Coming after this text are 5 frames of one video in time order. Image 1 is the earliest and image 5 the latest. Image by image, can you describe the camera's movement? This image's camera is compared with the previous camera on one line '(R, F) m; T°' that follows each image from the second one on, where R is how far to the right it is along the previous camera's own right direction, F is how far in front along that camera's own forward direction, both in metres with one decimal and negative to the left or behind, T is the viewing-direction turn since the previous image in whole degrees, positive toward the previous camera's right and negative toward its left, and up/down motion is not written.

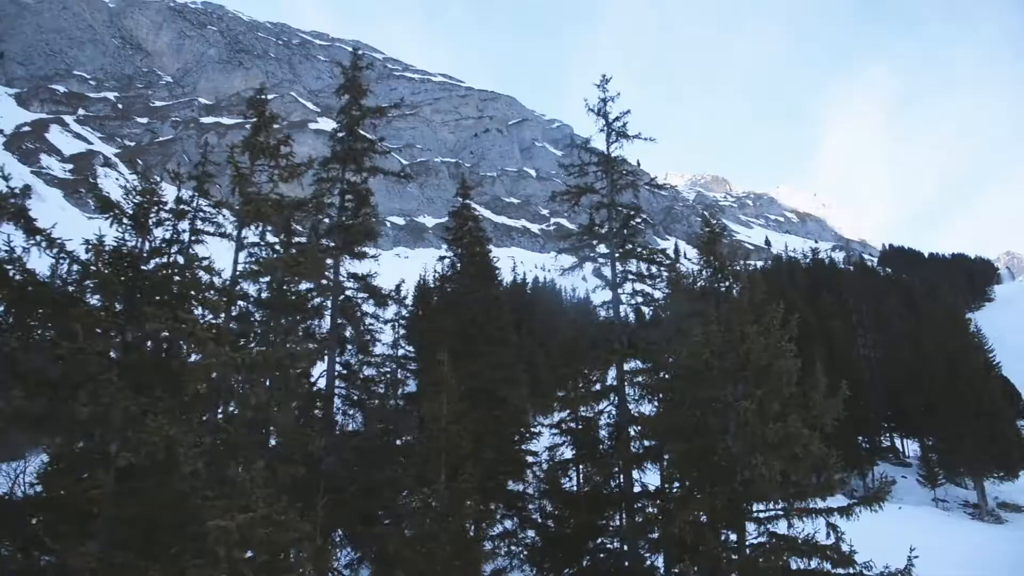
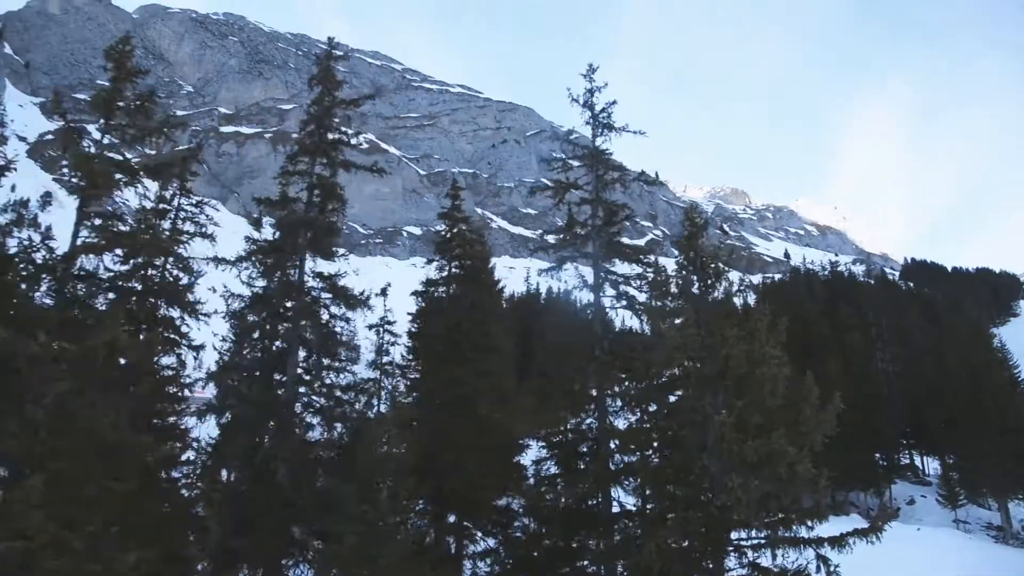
(+0.6, +0.6) m; -1°
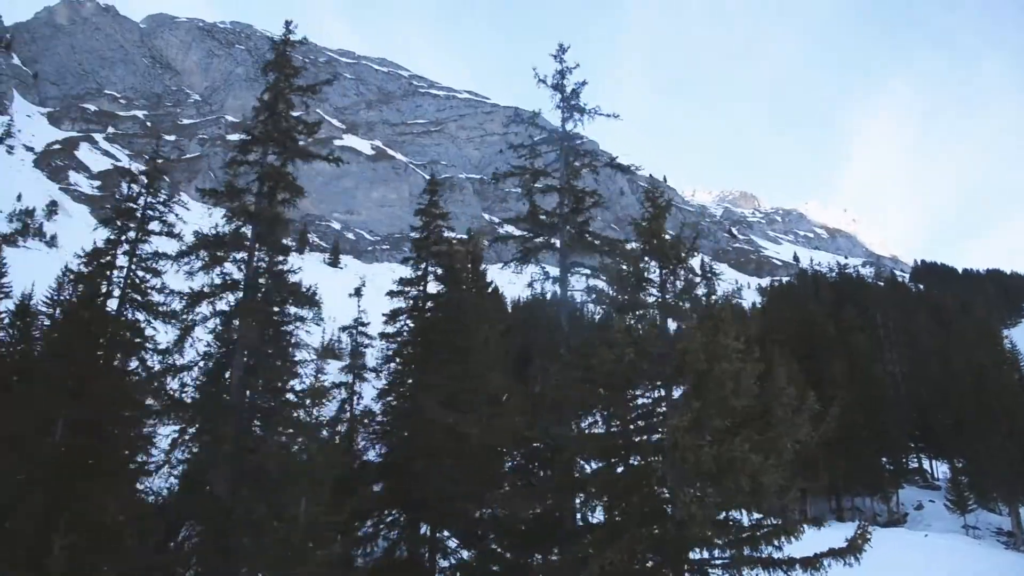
(+0.6, +0.6) m; -1°
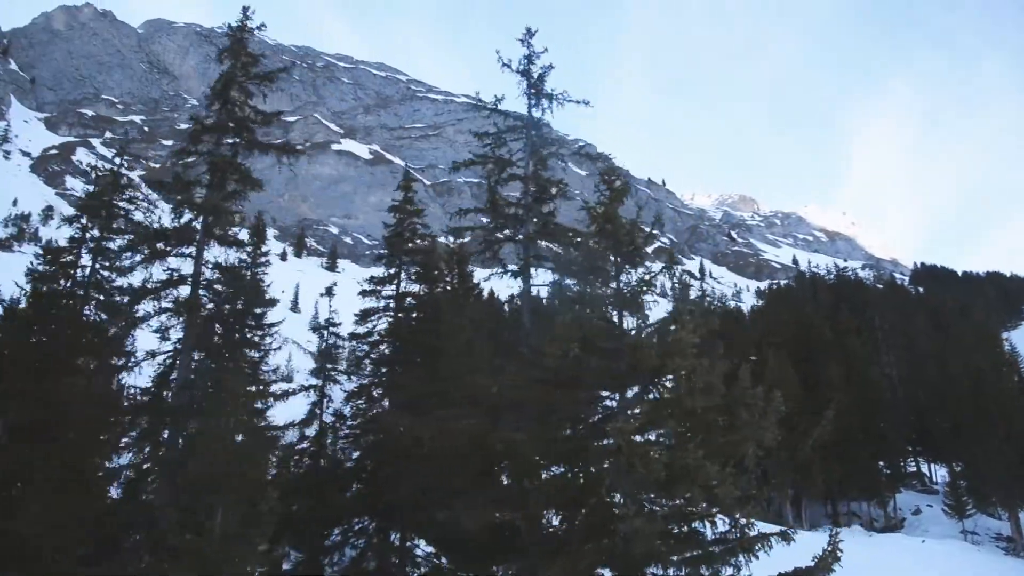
(+0.5, +0.5) m; 0°
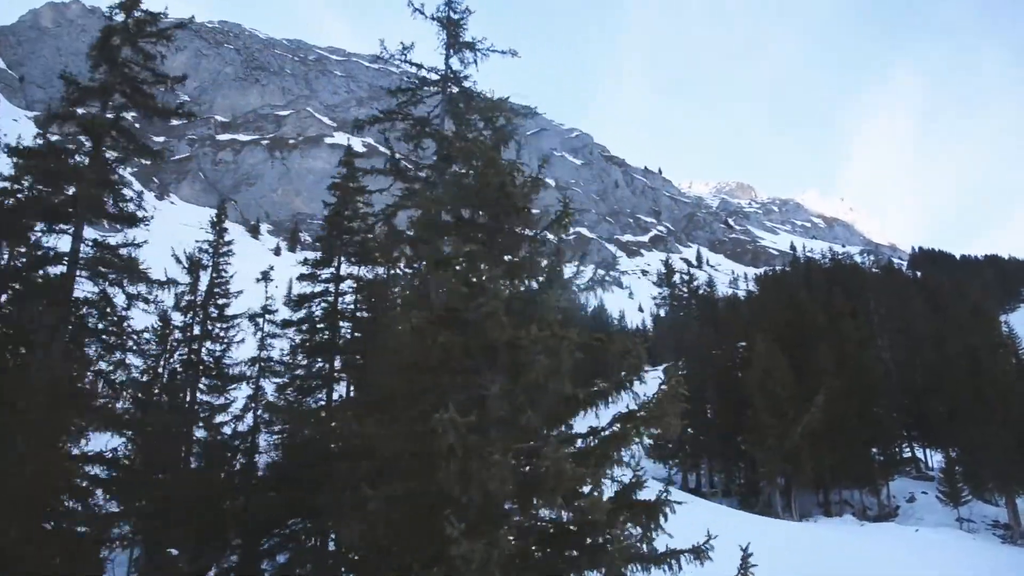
(+0.9, +1.0) m; 0°
